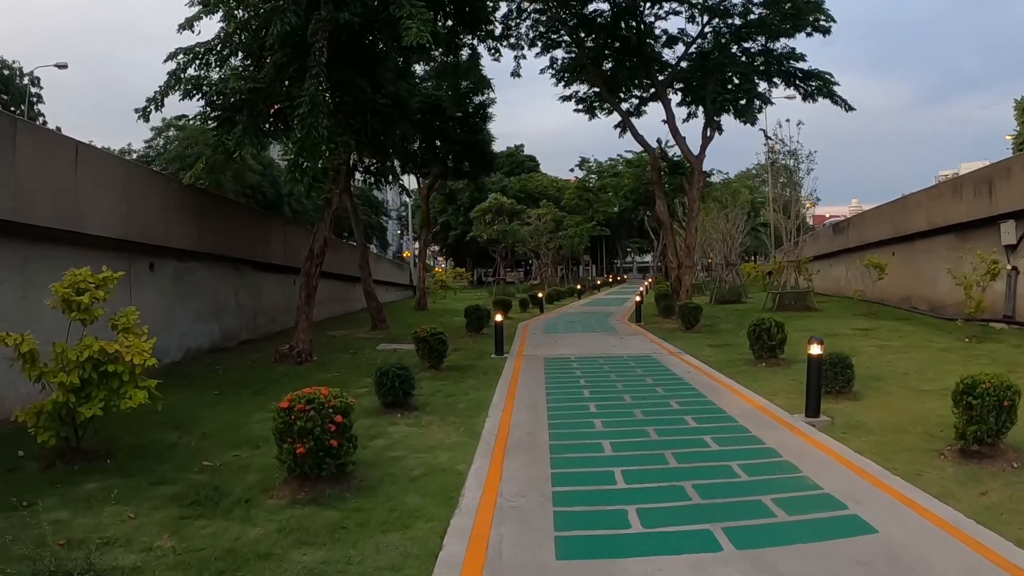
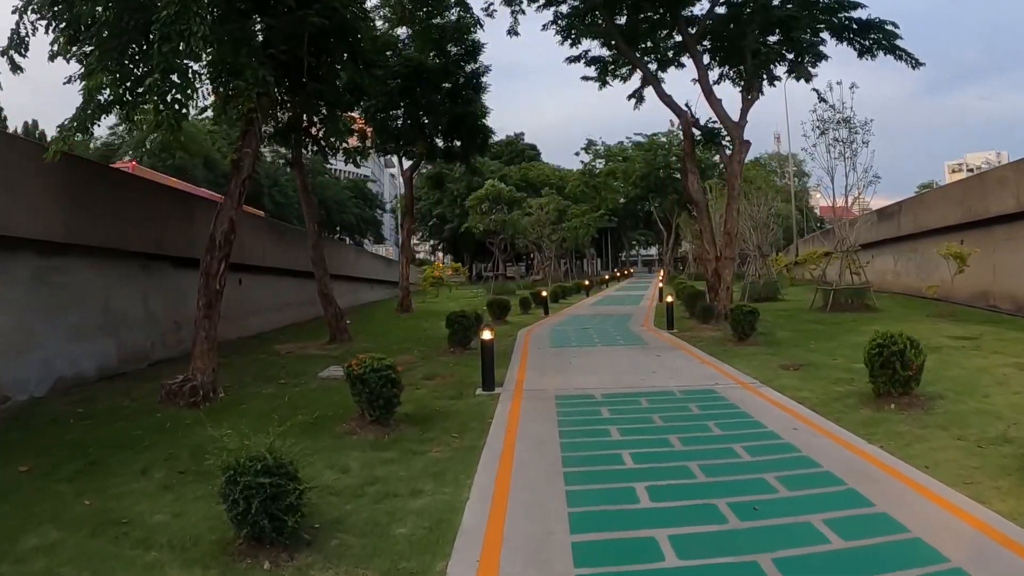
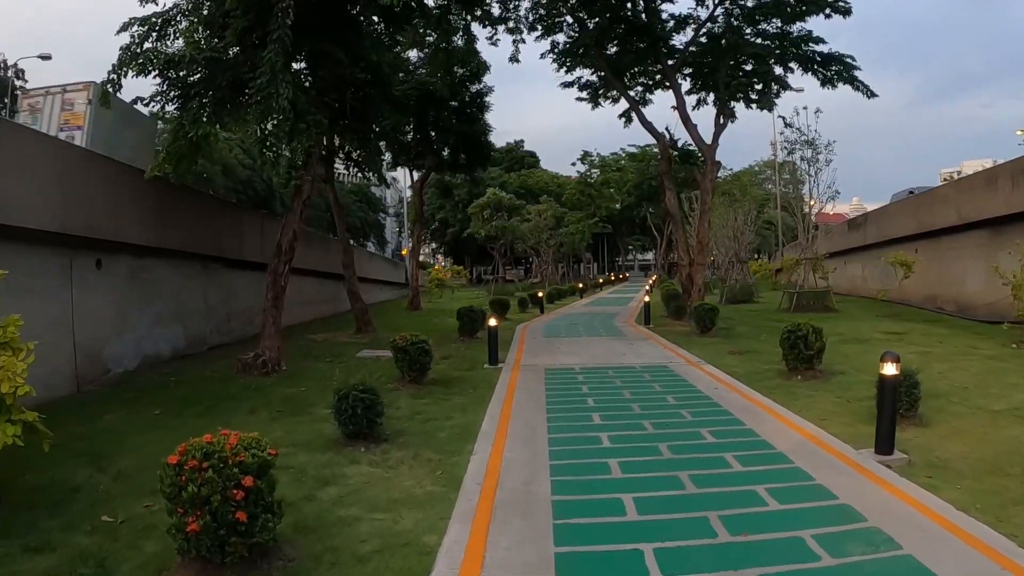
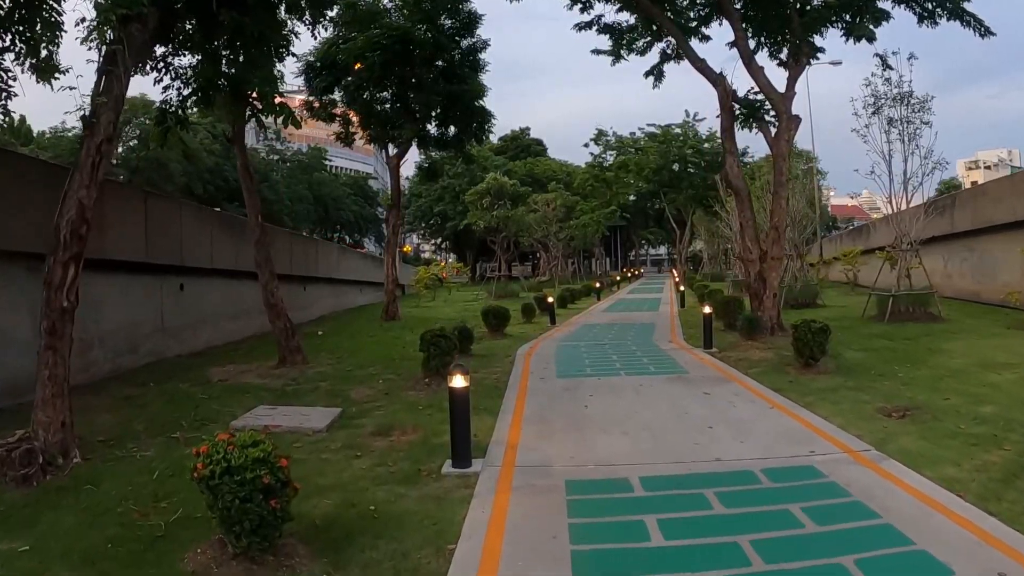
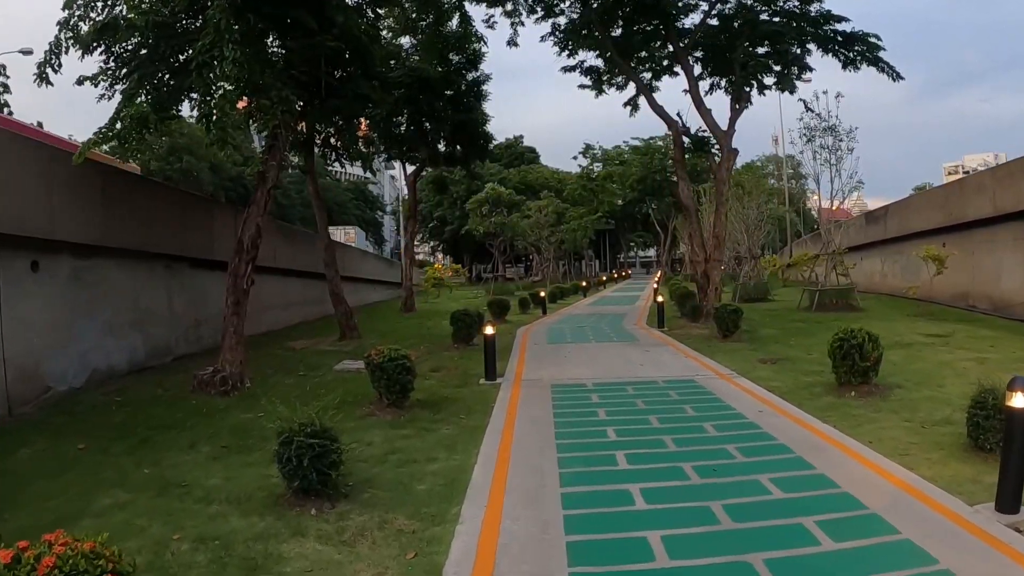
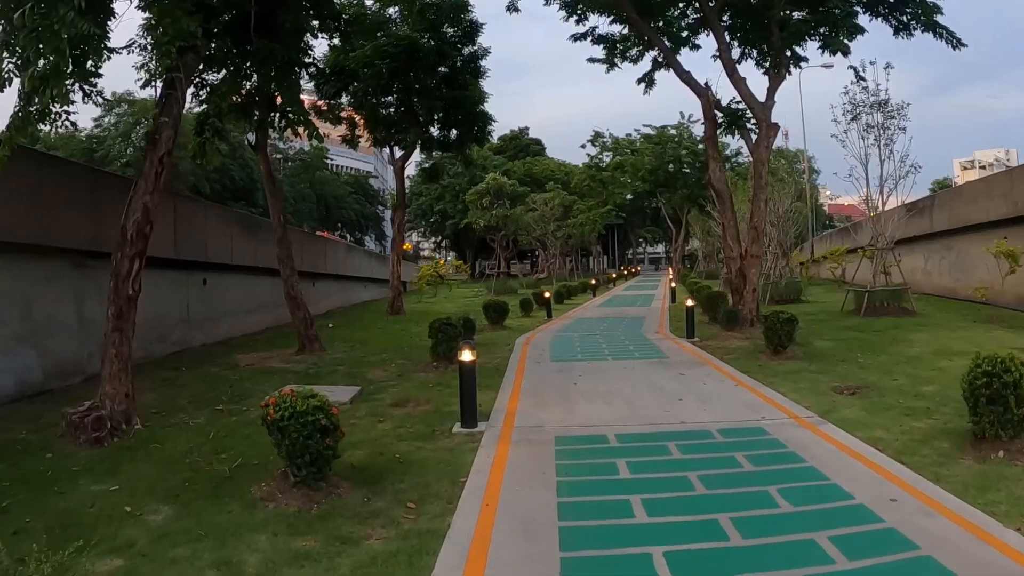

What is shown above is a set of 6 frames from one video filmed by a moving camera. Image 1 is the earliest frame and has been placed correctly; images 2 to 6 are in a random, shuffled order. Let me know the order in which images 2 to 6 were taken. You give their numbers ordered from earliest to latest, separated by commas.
3, 5, 2, 6, 4
